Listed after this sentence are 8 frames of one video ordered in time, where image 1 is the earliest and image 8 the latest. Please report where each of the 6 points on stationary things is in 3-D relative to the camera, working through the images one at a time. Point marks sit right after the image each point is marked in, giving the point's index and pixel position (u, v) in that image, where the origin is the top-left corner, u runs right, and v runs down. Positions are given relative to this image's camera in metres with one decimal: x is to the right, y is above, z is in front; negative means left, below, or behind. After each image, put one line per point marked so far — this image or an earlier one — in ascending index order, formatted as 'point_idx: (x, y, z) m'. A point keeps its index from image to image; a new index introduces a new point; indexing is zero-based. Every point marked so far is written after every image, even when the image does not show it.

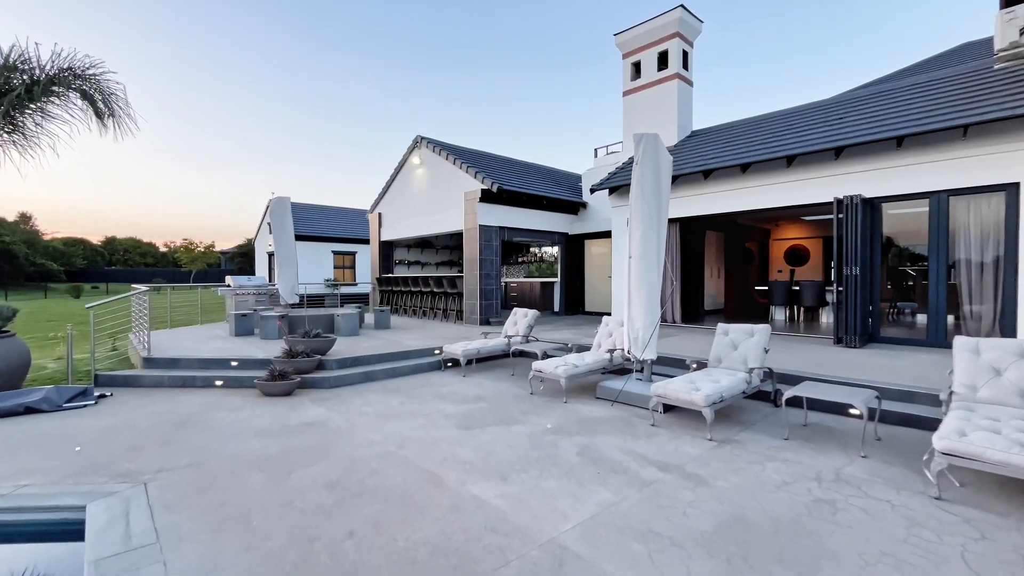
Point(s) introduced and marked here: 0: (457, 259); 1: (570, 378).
0: (-1.8, +0.9, +14.9) m
1: (+0.6, -1.0, +4.9) m
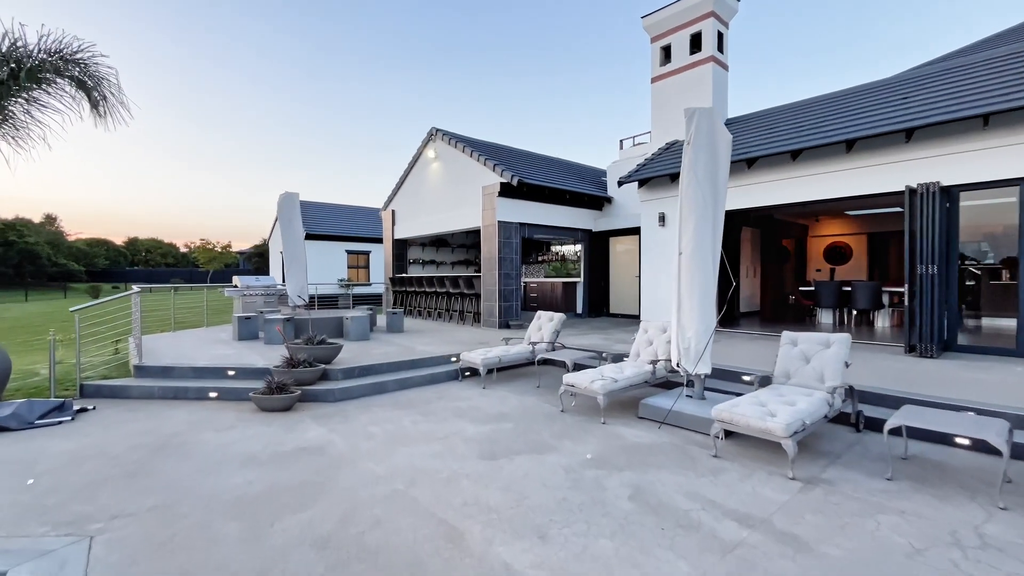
0: (-1.2, +0.9, +14.2) m
1: (+0.9, -1.0, +4.2) m
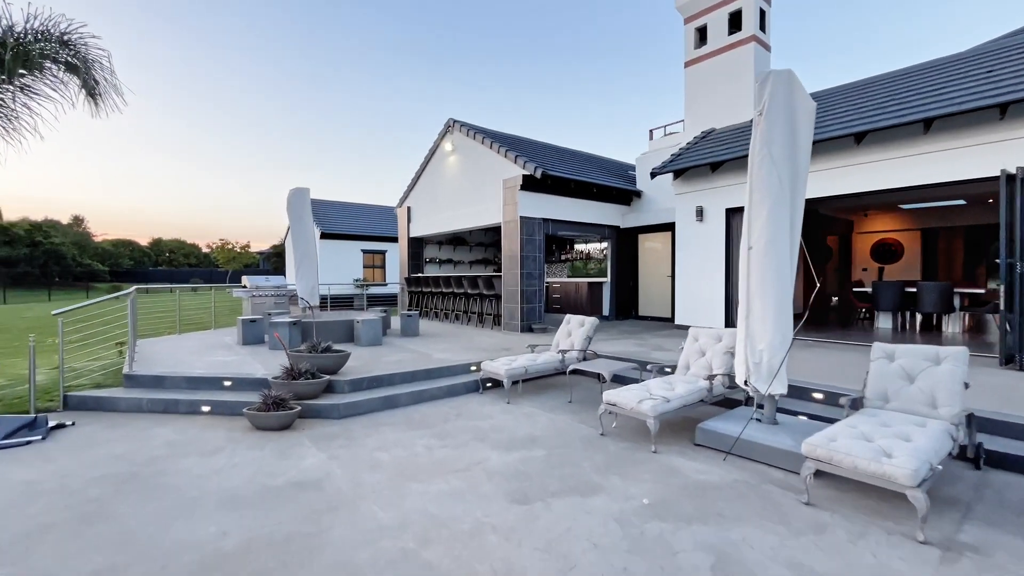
0: (-0.6, +0.9, +13.6) m
1: (+1.1, -1.0, +3.5) m
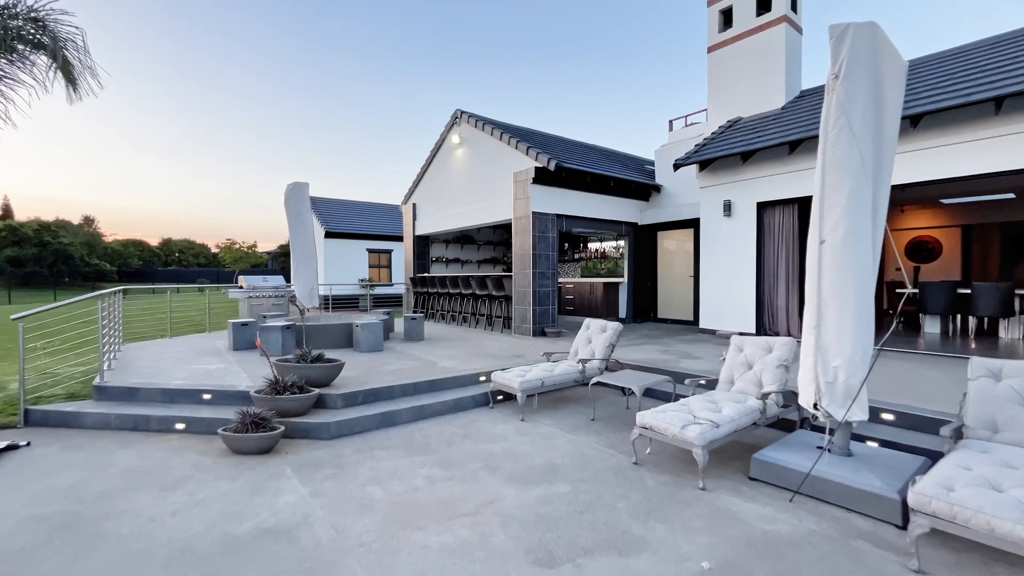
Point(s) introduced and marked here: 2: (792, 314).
0: (-0.3, +0.9, +13.0) m
1: (+1.3, -1.0, +2.9) m
2: (+4.3, -0.4, +7.0) m
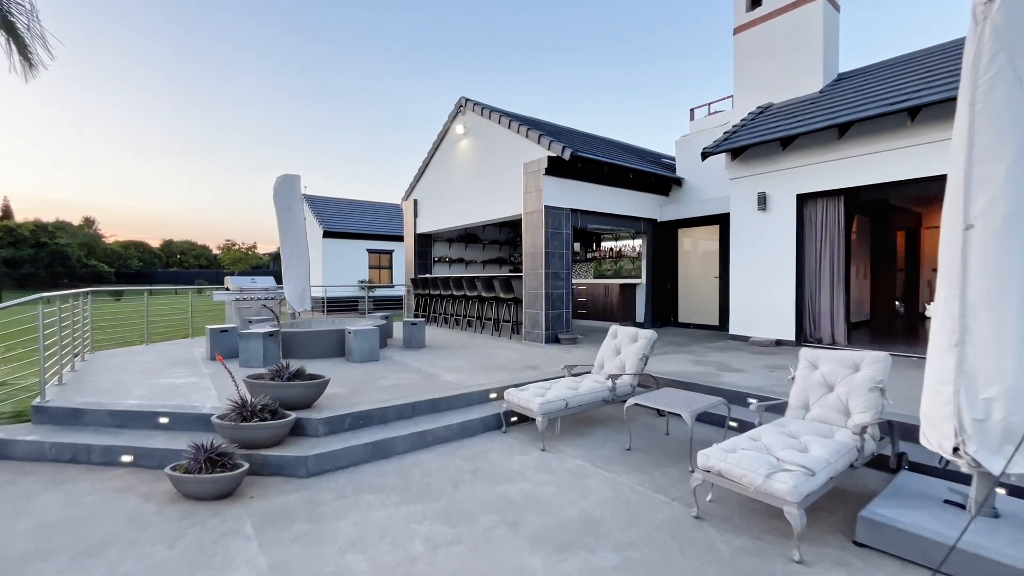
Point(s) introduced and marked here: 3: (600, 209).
0: (-0.1, +0.8, +12.3) m
1: (+1.4, -1.0, +2.2) m
2: (+4.4, -0.4, +6.3) m
3: (+1.5, +1.3, +7.8) m
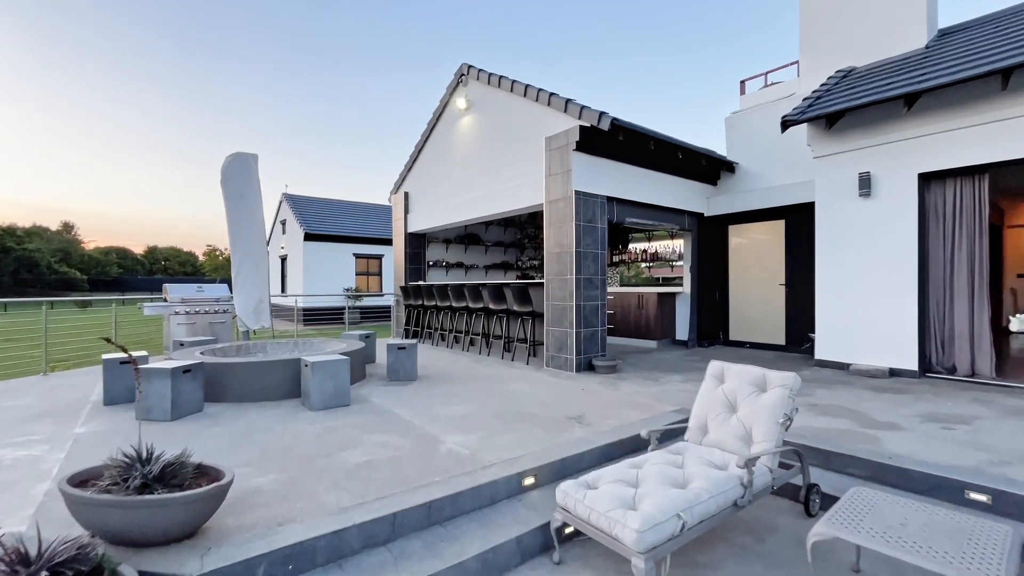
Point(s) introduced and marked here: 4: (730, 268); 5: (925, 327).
0: (0.0, +0.6, +10.6) m
1: (+1.7, -1.1, +0.5) m
2: (+4.7, -0.5, +4.6) m
3: (+1.7, +1.2, +6.1) m
4: (+3.5, +0.3, +7.3) m
5: (+4.3, -0.4, +4.8) m
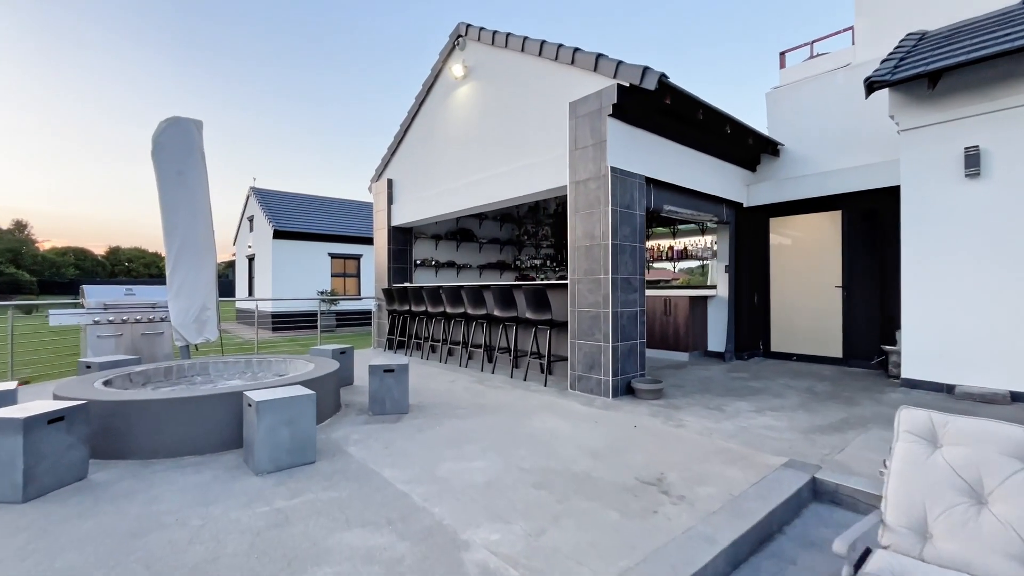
0: (0.0, +0.6, +9.4) m
1: (+2.1, -1.1, -0.6) m
2: (+4.9, -0.6, +3.7) m
3: (+1.9, +1.2, +5.1) m
4: (+3.6, +0.3, +6.3) m
5: (+4.5, -0.4, +3.8) m
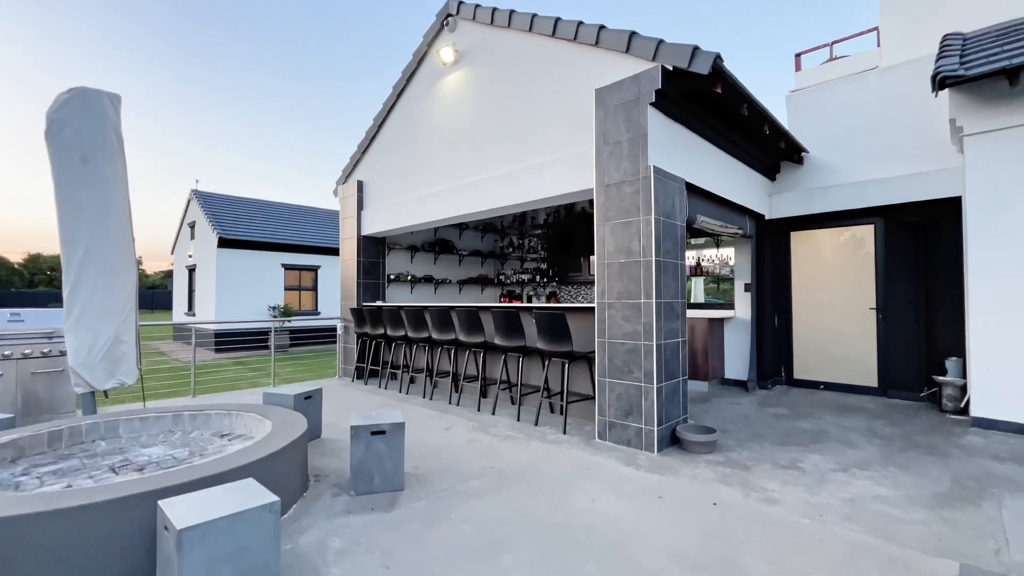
0: (-0.3, +0.2, +8.5) m
1: (+2.7, -1.2, -1.3) m
2: (+5.0, -0.8, +3.2) m
3: (+1.9, +1.0, +4.4) m
4: (+3.5, 0.0, +5.8) m
5: (+4.7, -0.6, +3.3) m
